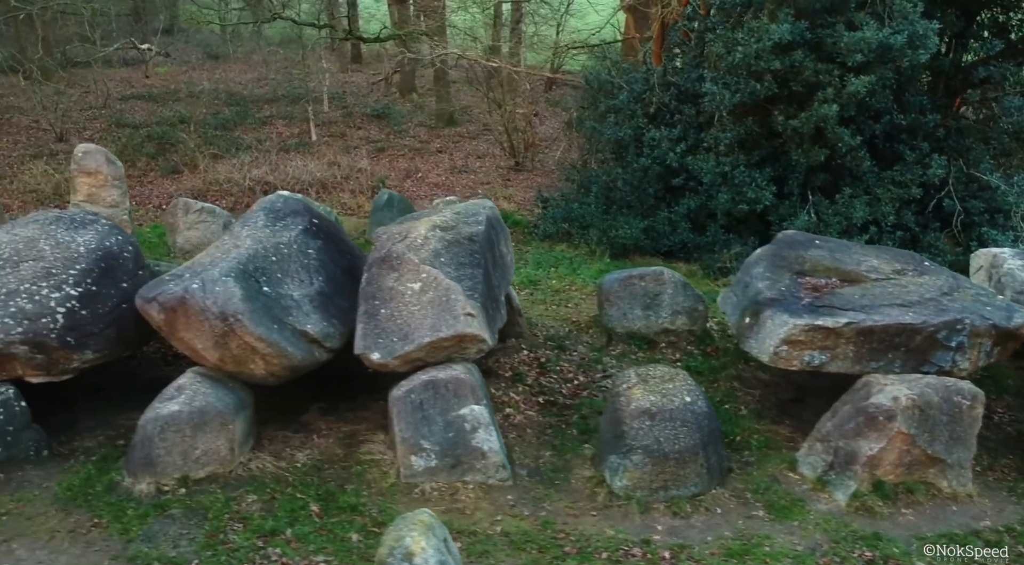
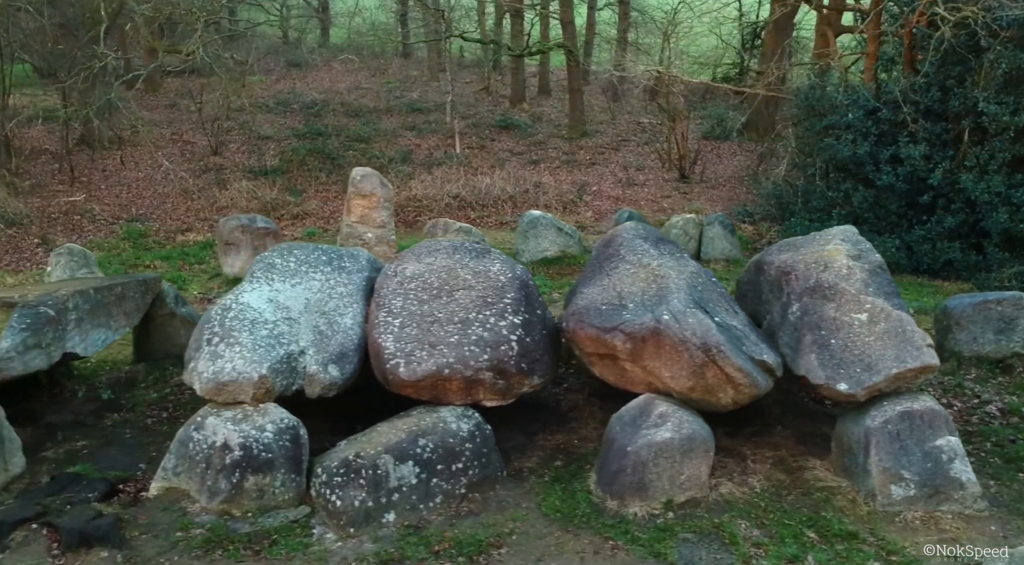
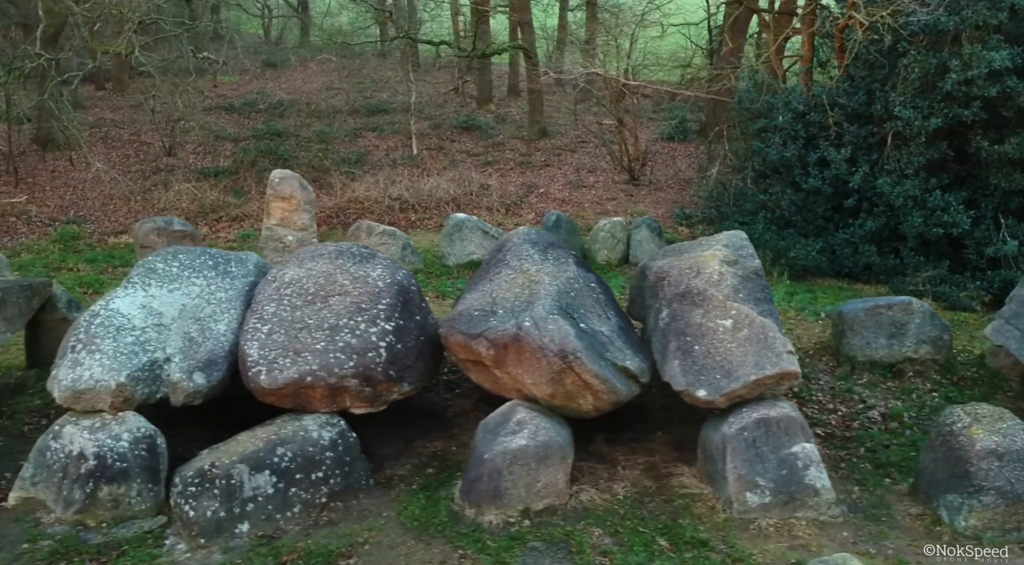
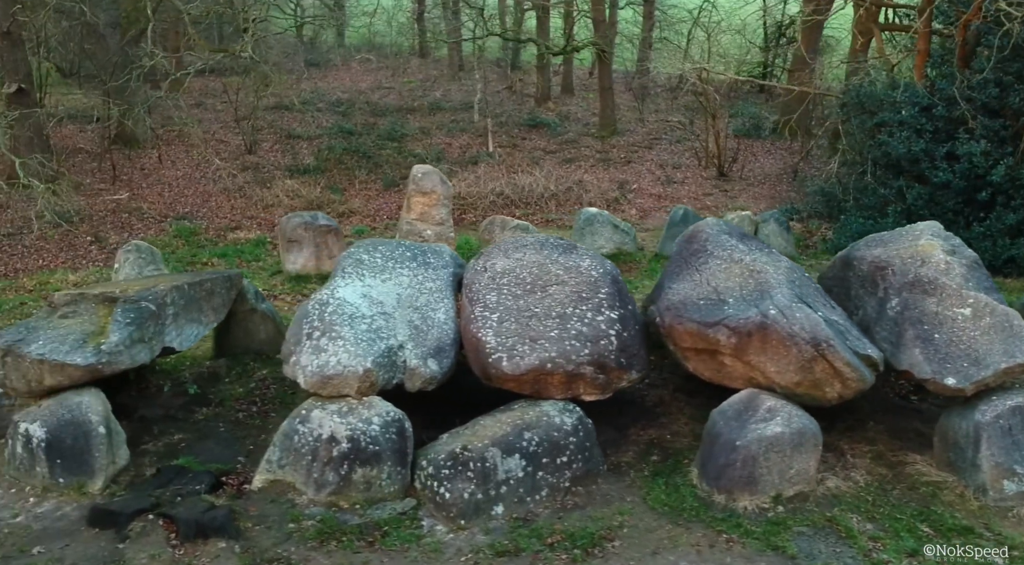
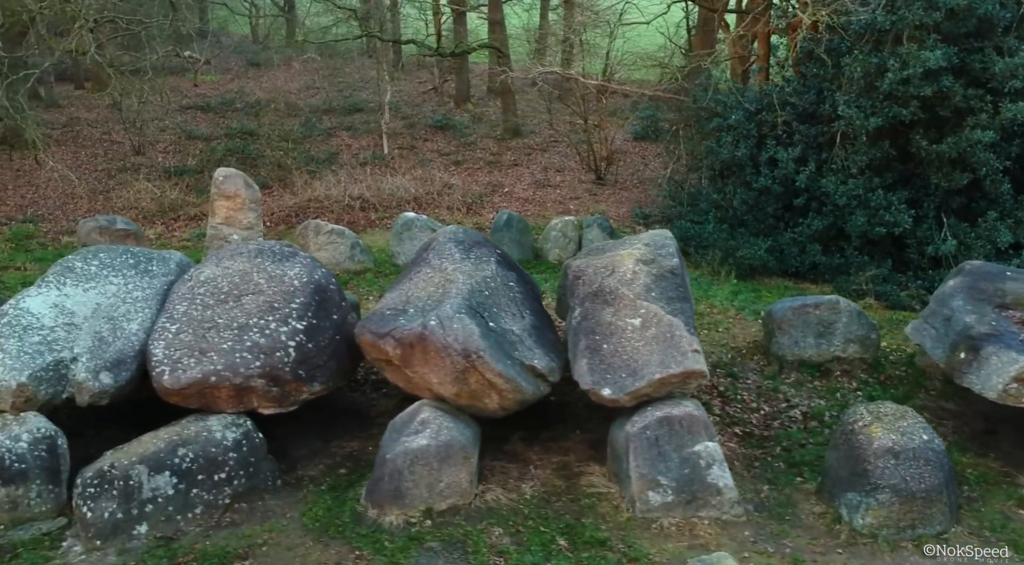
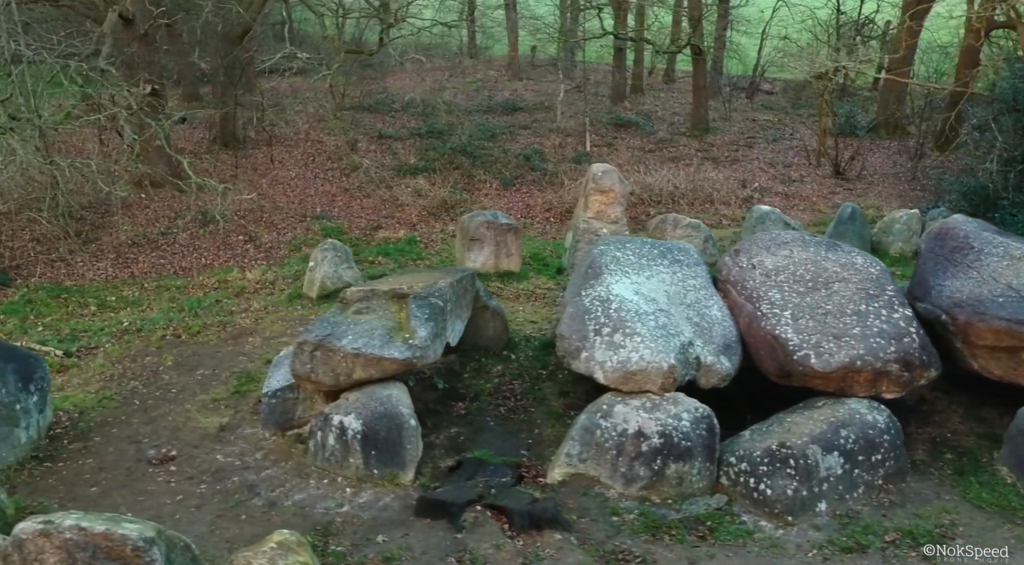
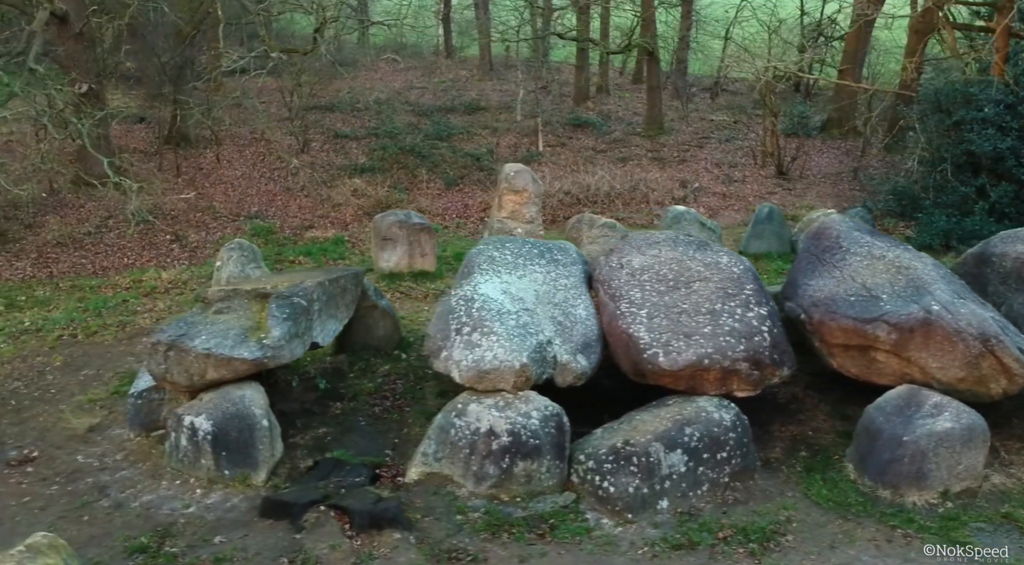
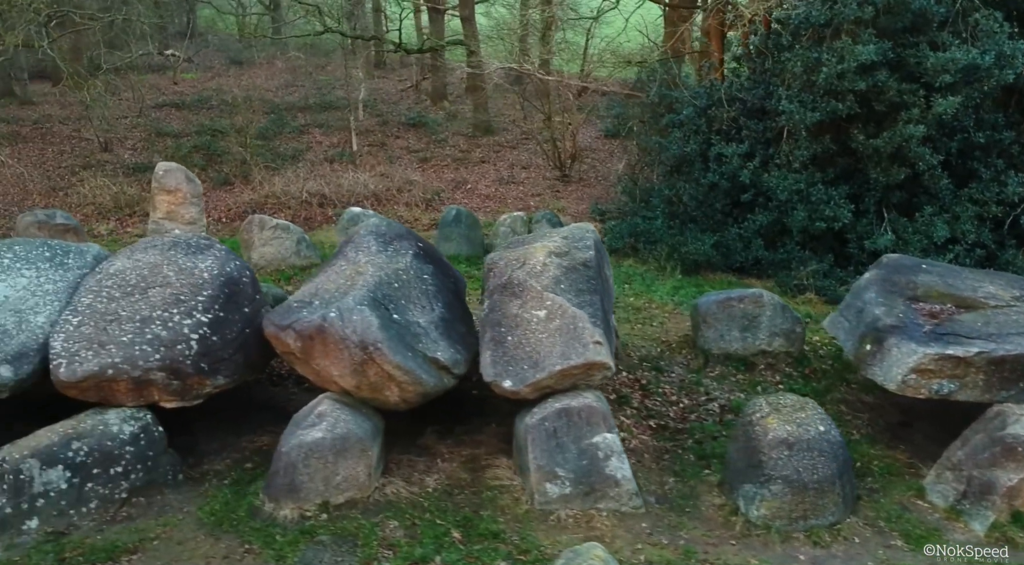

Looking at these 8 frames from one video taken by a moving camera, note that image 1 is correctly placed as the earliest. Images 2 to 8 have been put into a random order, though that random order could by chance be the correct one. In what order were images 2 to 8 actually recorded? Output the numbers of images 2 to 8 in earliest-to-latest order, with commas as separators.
8, 5, 3, 2, 4, 7, 6
